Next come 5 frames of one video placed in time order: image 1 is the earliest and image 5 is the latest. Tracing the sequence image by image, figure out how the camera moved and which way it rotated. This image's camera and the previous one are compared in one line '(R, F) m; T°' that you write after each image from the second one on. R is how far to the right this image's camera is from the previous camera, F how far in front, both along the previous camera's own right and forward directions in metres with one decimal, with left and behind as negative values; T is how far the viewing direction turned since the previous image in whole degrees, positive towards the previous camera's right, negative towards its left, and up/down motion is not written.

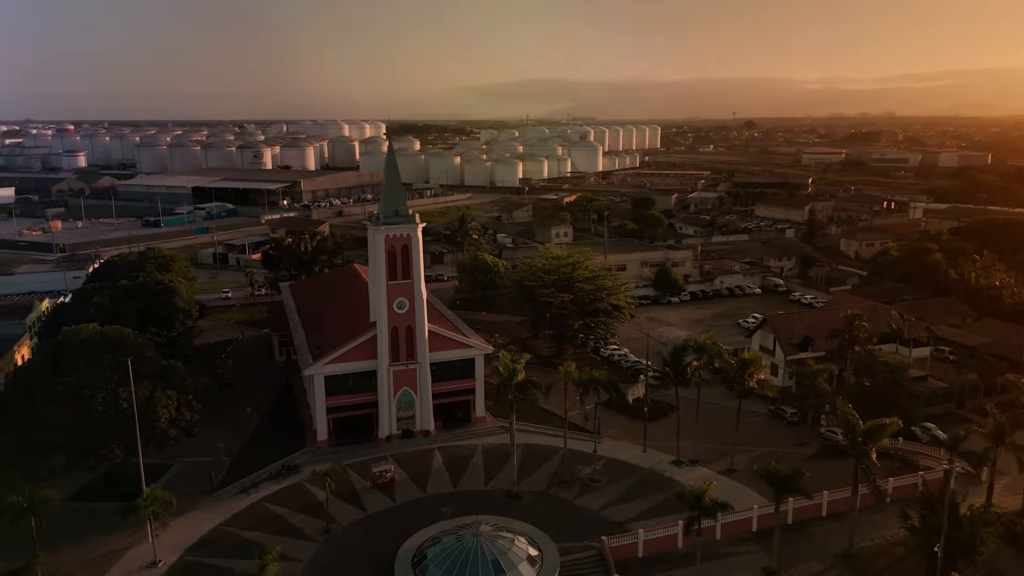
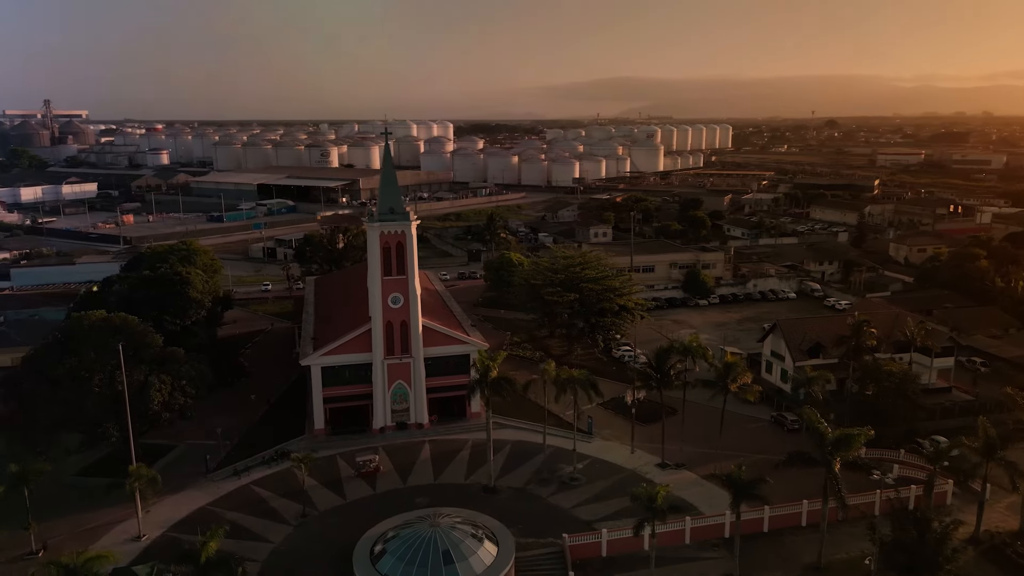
(+3.4, -0.2) m; -5°
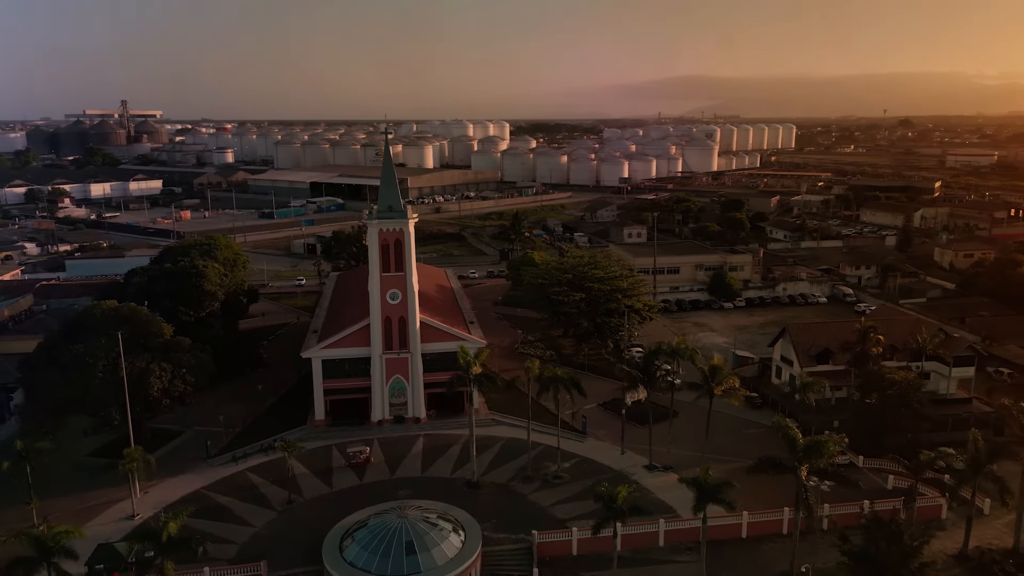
(+2.9, -0.2) m; -5°
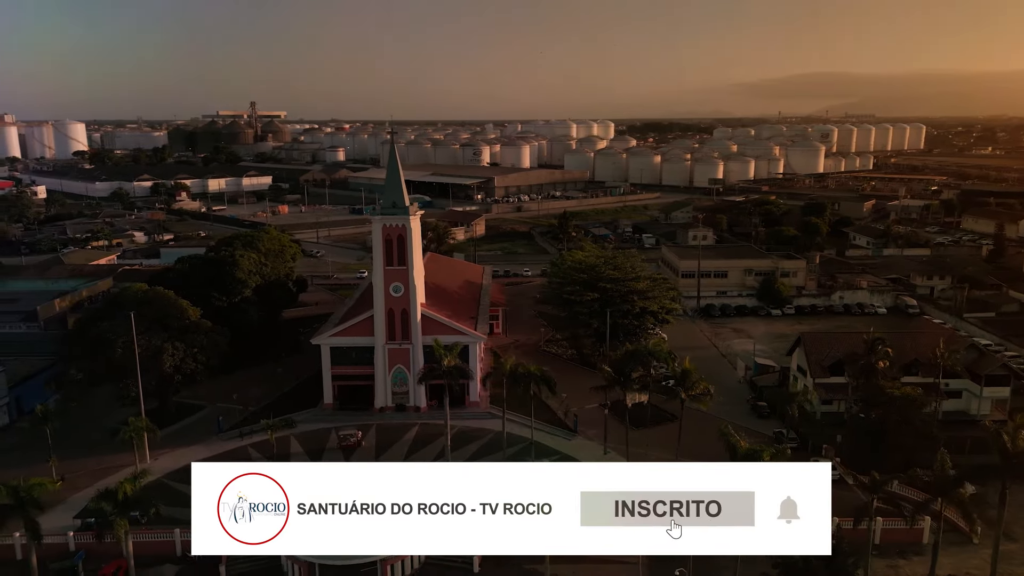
(+5.2, -0.2) m; -9°
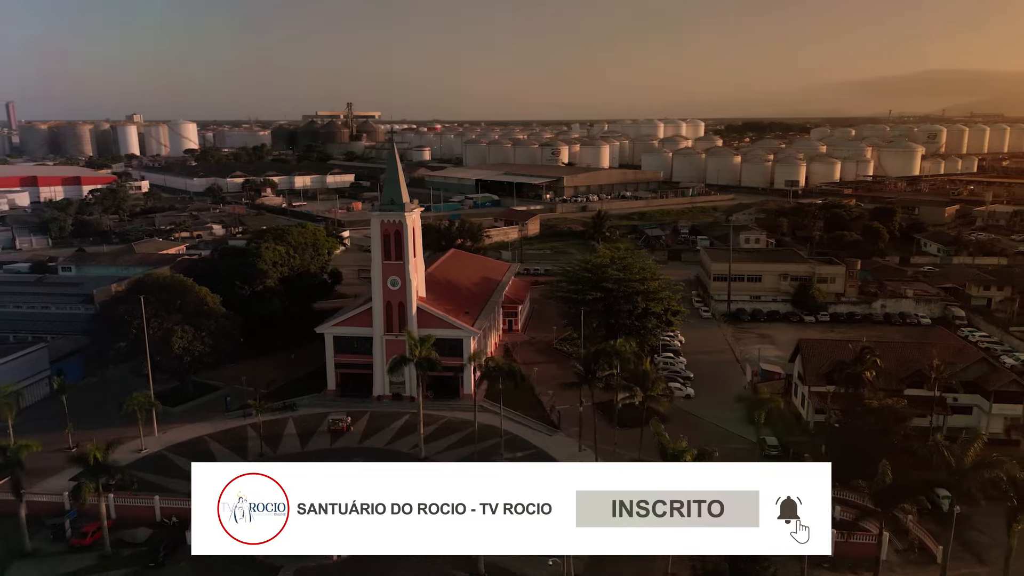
(+4.9, -0.4) m; -7°
